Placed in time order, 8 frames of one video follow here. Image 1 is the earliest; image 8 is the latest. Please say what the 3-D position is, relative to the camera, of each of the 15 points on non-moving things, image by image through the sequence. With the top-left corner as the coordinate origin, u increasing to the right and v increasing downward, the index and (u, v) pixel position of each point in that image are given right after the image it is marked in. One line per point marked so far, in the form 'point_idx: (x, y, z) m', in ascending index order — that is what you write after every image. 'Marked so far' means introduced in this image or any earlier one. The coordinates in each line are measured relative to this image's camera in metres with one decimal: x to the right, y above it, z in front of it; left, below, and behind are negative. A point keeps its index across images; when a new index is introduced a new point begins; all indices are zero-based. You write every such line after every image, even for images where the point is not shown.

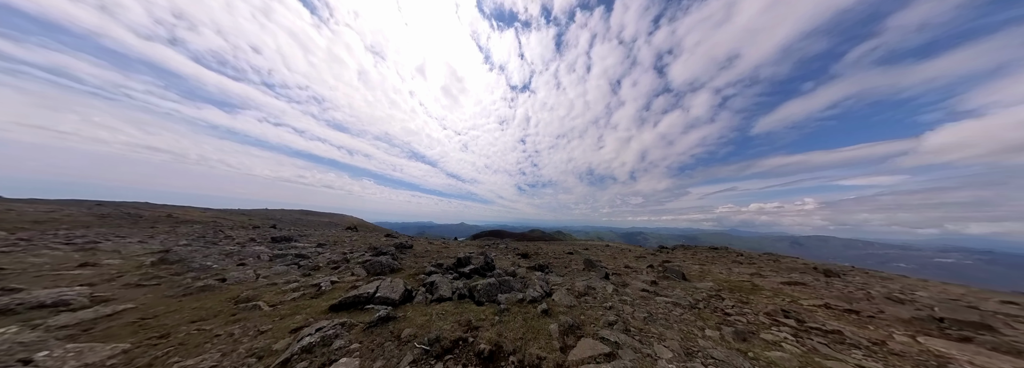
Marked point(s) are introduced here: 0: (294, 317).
0: (-7.4, -4.5, +5.0) m
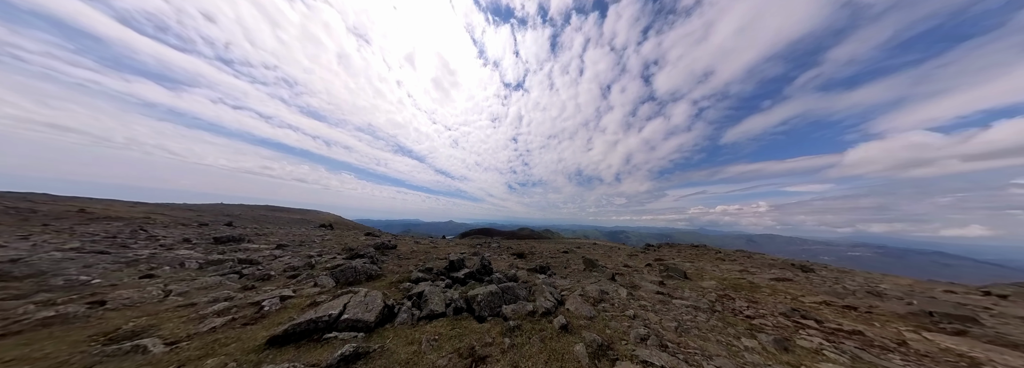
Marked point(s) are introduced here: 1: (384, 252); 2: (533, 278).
0: (-6.8, -3.9, +3.2) m
1: (-13.5, -7.2, +15.6) m
2: (+2.1, -7.5, +11.8) m
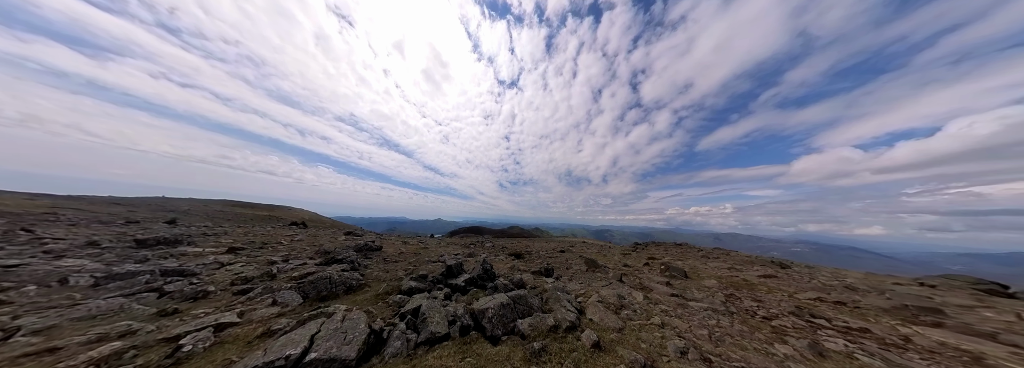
0: (-5.8, -3.5, +1.7) m
1: (-13.4, -6.6, +13.7) m
2: (+2.5, -7.2, +10.8) m
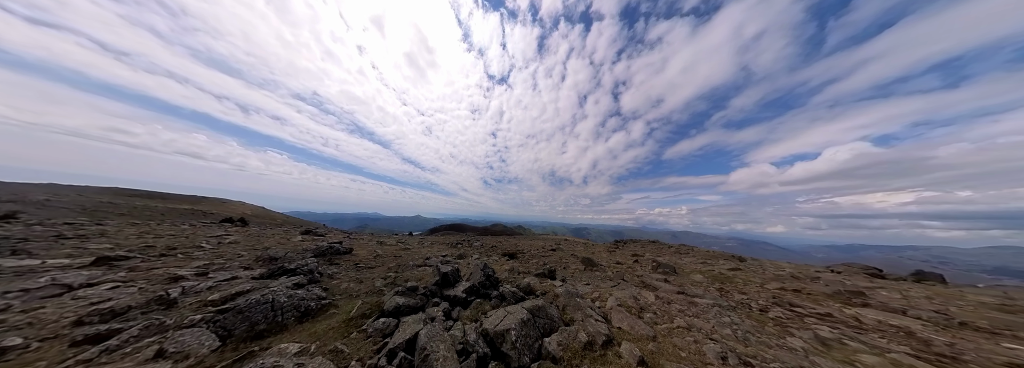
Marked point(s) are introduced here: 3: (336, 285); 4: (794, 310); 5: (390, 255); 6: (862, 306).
0: (-4.4, -3.0, -0.1) m
1: (-13.3, -5.7, +11.0) m
2: (+2.7, -6.9, +9.9) m
3: (-9.3, -5.4, +7.9) m
4: (+19.3, -8.3, +10.0) m
5: (-12.4, -7.2, +15.0) m
6: (+28.7, -9.6, +11.9) m
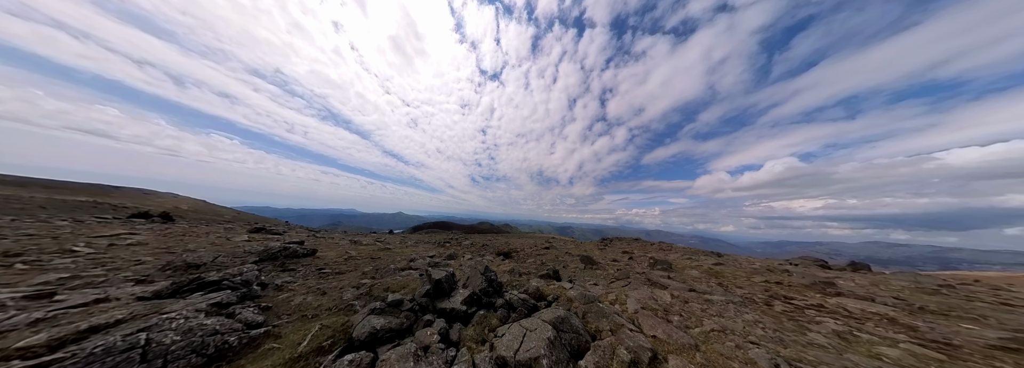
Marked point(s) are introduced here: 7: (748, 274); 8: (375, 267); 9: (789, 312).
0: (-3.3, -2.4, -1.8) m
1: (-13.1, -4.7, +8.6) m
2: (+2.9, -6.4, +8.8) m
3: (-8.9, -4.6, +5.8) m
4: (+19.4, -8.2, +10.2) m
5: (-12.5, -6.3, +12.7) m
6: (+28.5, -9.8, +12.9) m
7: (+26.7, -10.3, +16.8) m
8: (-9.9, -6.0, +10.7) m
9: (+17.6, -7.8, +9.3) m
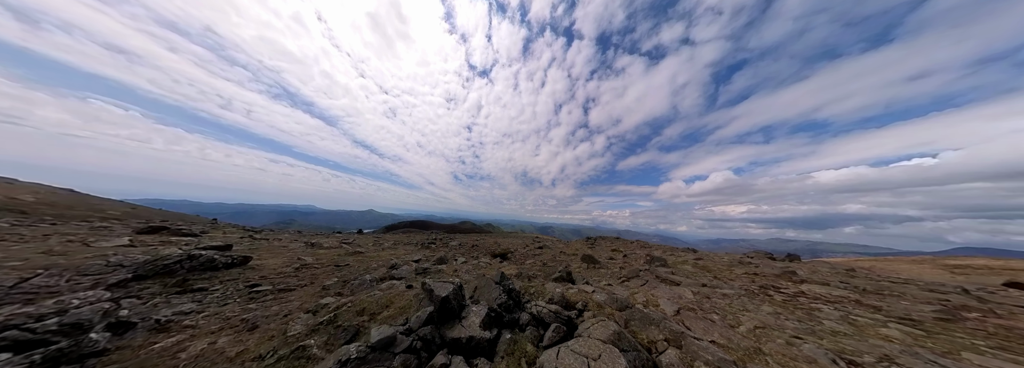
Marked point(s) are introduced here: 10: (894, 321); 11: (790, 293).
0: (-1.1, -1.8, -3.6) m
1: (-12.1, -3.8, +5.6) m
2: (+3.8, -5.9, +7.5) m
3: (-7.6, -3.7, +3.3) m
4: (+19.9, -8.3, +10.8) m
5: (-12.0, -5.3, +9.7) m
6: (+28.6, -10.0, +14.5) m
7: (+26.4, -10.5, +18.1) m
8: (-9.2, -5.1, +8.0) m
9: (+18.2, -7.8, +9.7) m
10: (+22.5, -8.0, +8.7) m
11: (+20.7, -8.4, +11.0) m
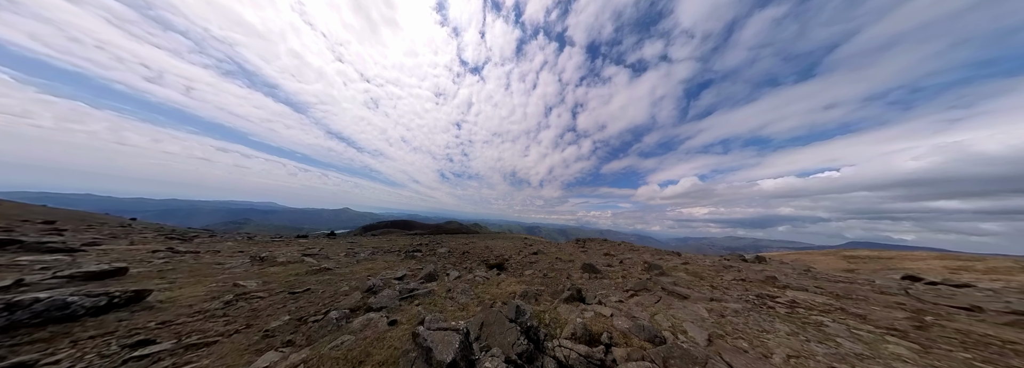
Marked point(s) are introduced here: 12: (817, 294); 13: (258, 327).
0: (+0.4, -2.1, -5.1) m
1: (-11.3, -3.8, +3.3) m
2: (+4.3, -6.4, +6.4) m
3: (-6.6, -3.9, +1.4) m
4: (+20.1, -9.2, +10.9) m
5: (-11.5, -5.3, +7.4) m
6: (+28.5, -11.2, +15.3) m
7: (+25.9, -11.6, +18.7) m
8: (-8.6, -5.3, +5.9) m
9: (+18.5, -8.7, +9.7) m
10: (+22.8, -9.0, +9.0) m
11: (+20.9, -9.4, +11.2) m
12: (+30.4, -11.0, +14.6) m
13: (-8.8, -5.0, +5.1) m
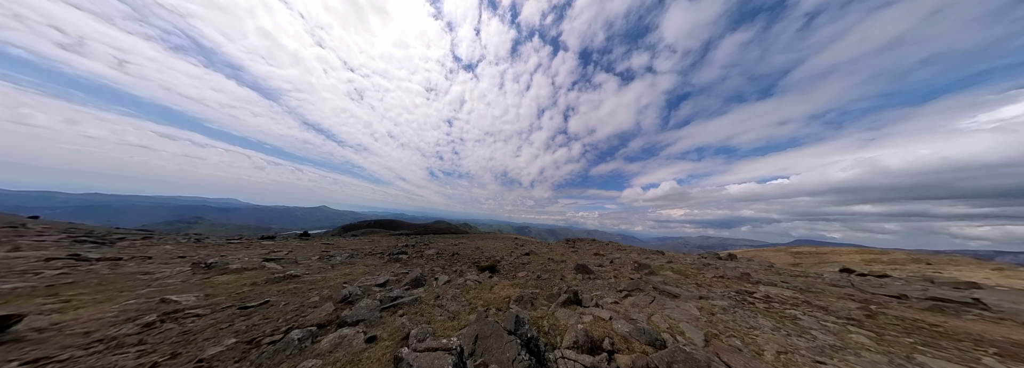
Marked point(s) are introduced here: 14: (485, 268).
0: (+1.1, -2.0, -5.6) m
1: (-11.1, -3.5, +2.0) m
2: (+4.2, -6.3, +6.1) m
3: (-6.4, -3.6, +0.4) m
4: (+19.6, -9.4, +11.6) m
5: (-11.7, -5.0, +6.1) m
6: (+27.7, -11.6, +16.4) m
7: (+24.9, -12.0, +19.7) m
8: (-8.6, -5.0, +4.8) m
9: (+18.1, -8.9, +10.2) m
10: (+22.4, -9.3, +9.8) m
11: (+20.4, -9.7, +11.9) m
12: (+29.7, -11.5, +15.9) m
13: (-8.8, -4.7, +4.0) m
14: (-2.6, -8.4, +14.8) m
